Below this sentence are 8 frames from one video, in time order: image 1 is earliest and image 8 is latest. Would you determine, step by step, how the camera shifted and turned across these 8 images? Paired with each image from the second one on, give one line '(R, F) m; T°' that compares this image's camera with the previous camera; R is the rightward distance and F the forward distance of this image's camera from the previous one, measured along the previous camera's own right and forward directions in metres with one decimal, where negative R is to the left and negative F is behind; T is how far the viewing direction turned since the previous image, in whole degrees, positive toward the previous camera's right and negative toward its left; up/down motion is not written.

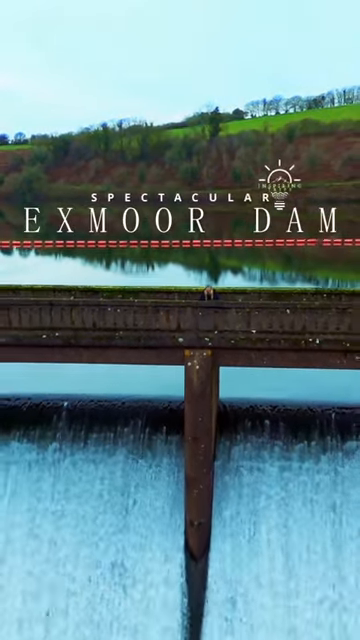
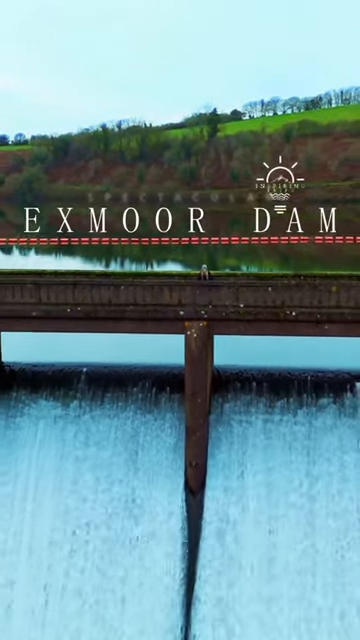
(0.0, -1.6) m; 0°
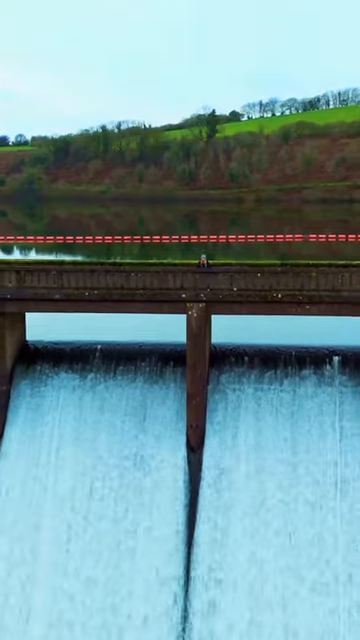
(0.0, -1.5) m; 0°
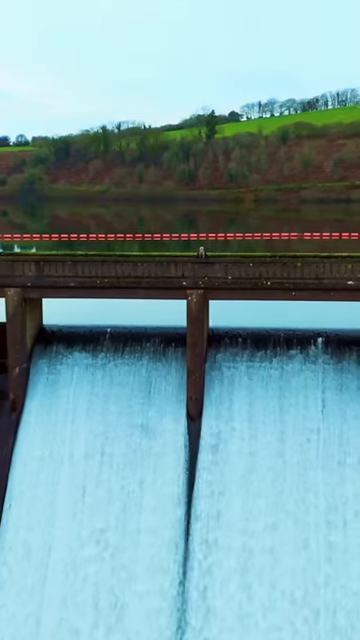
(0.0, -1.4) m; 0°
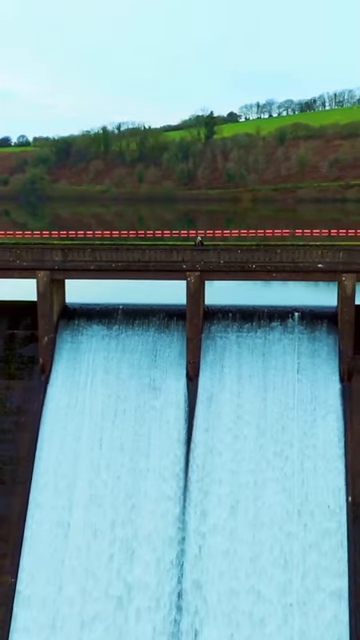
(0.0, -2.6) m; 0°
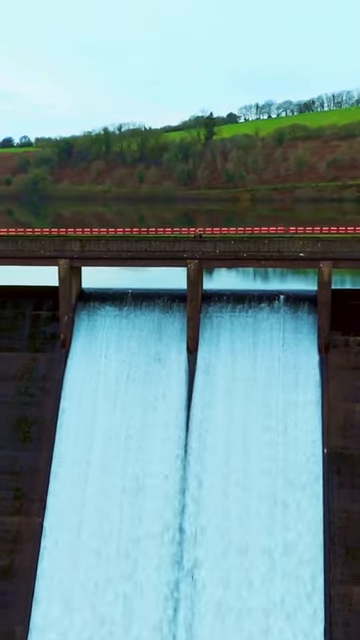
(0.0, -2.4) m; 0°
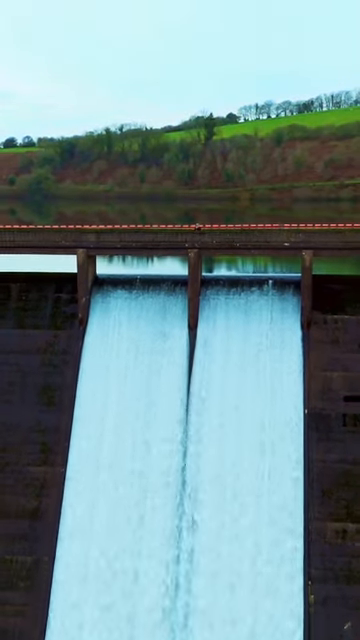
(0.0, -2.7) m; 0°
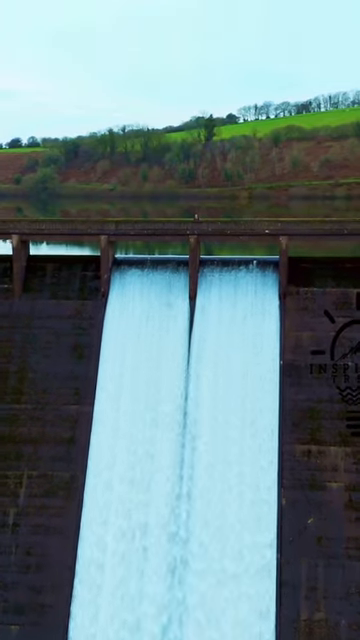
(-0.1, -5.1) m; 0°
